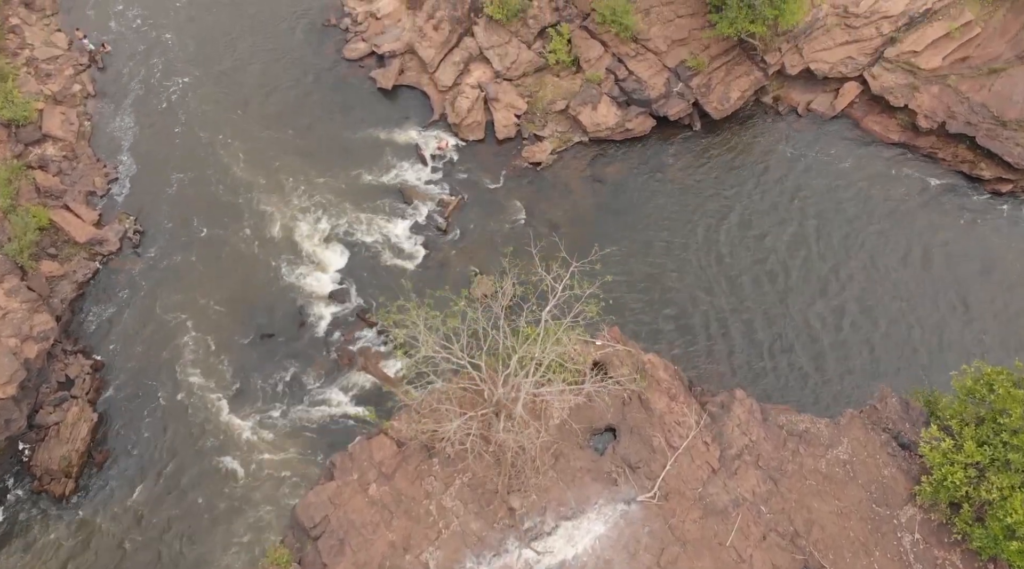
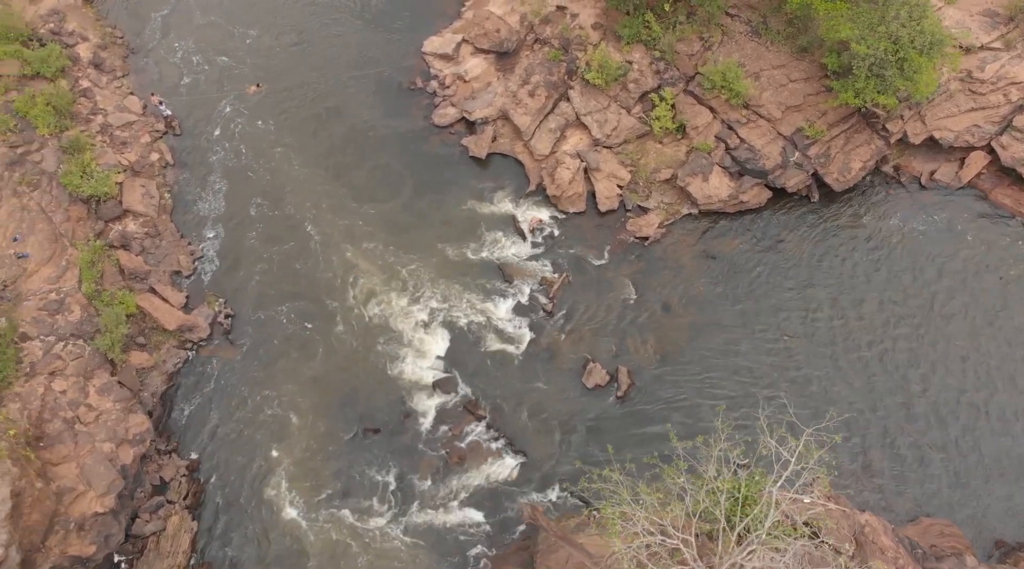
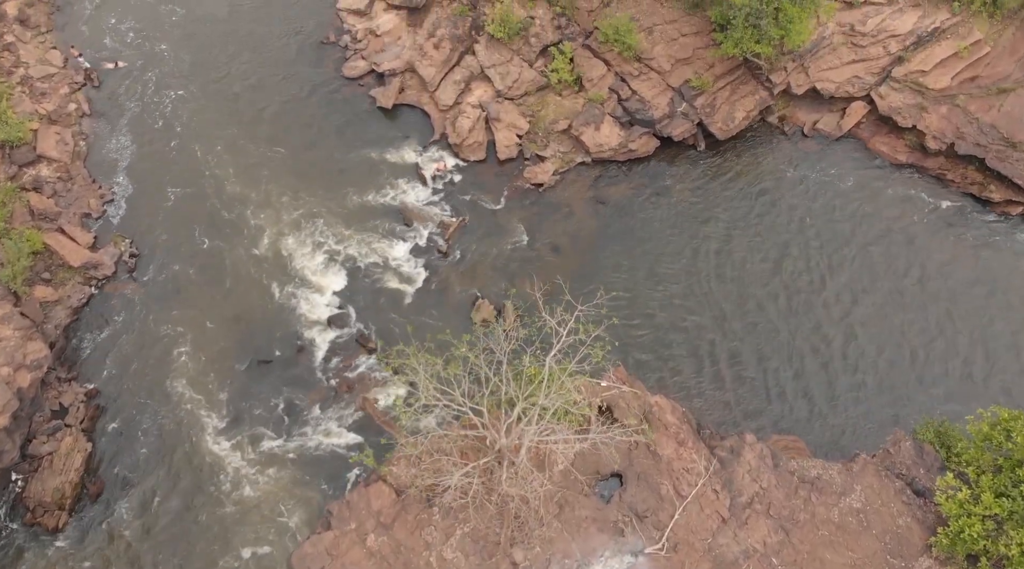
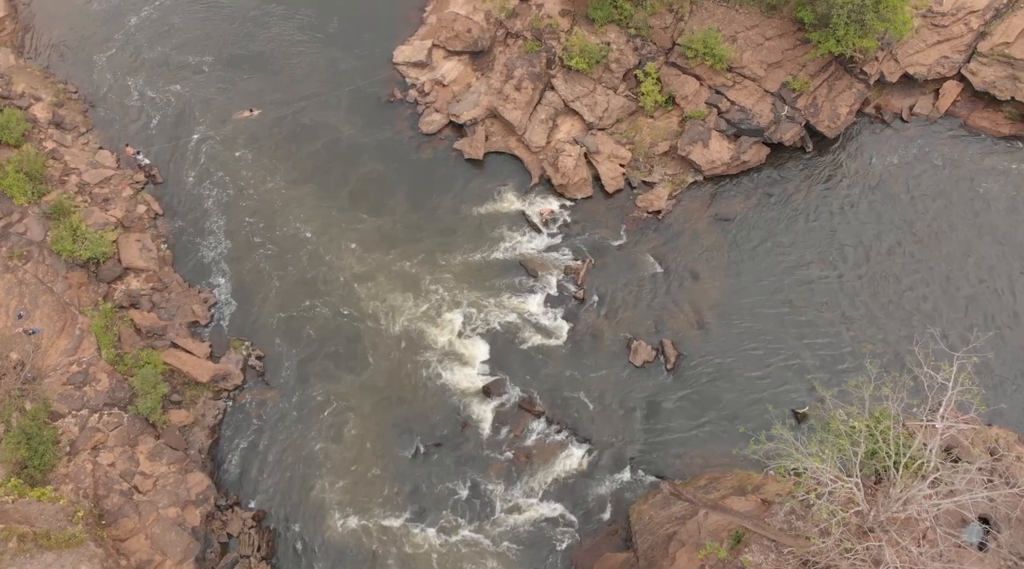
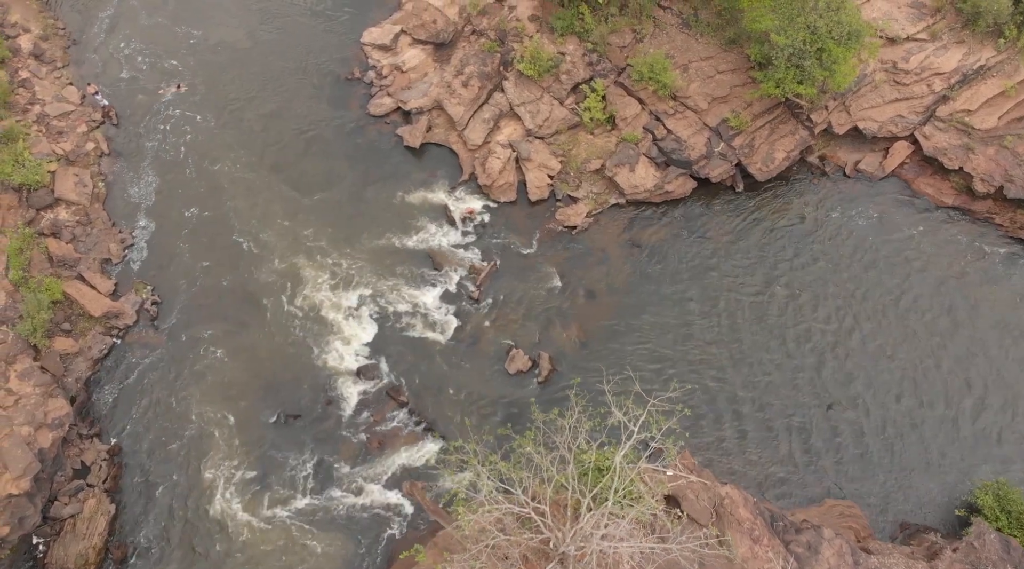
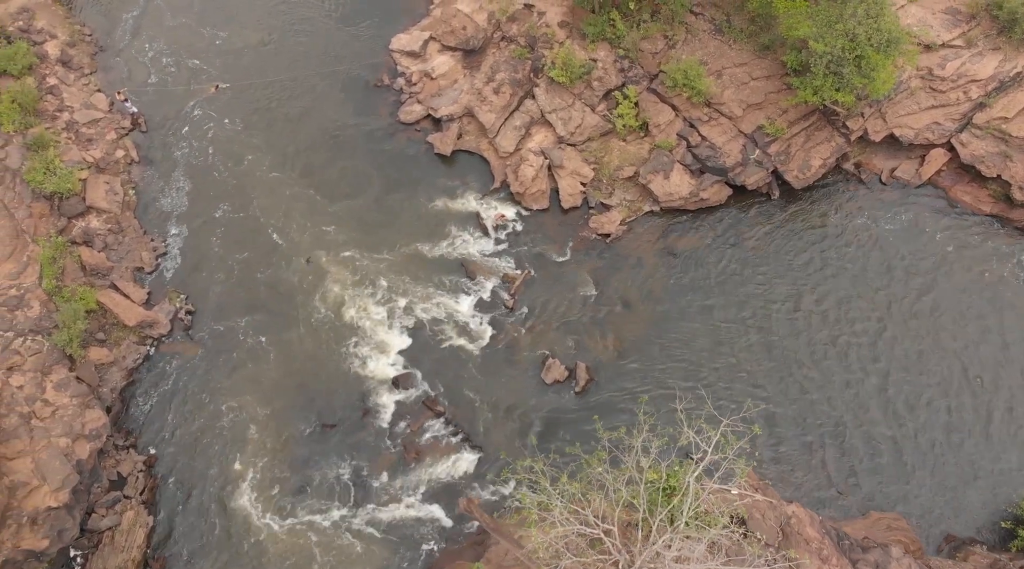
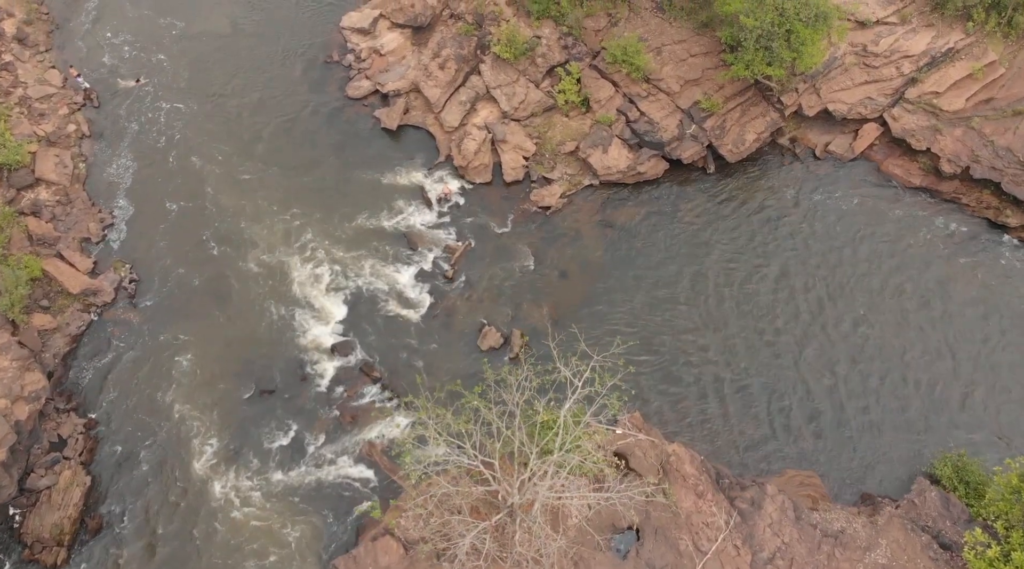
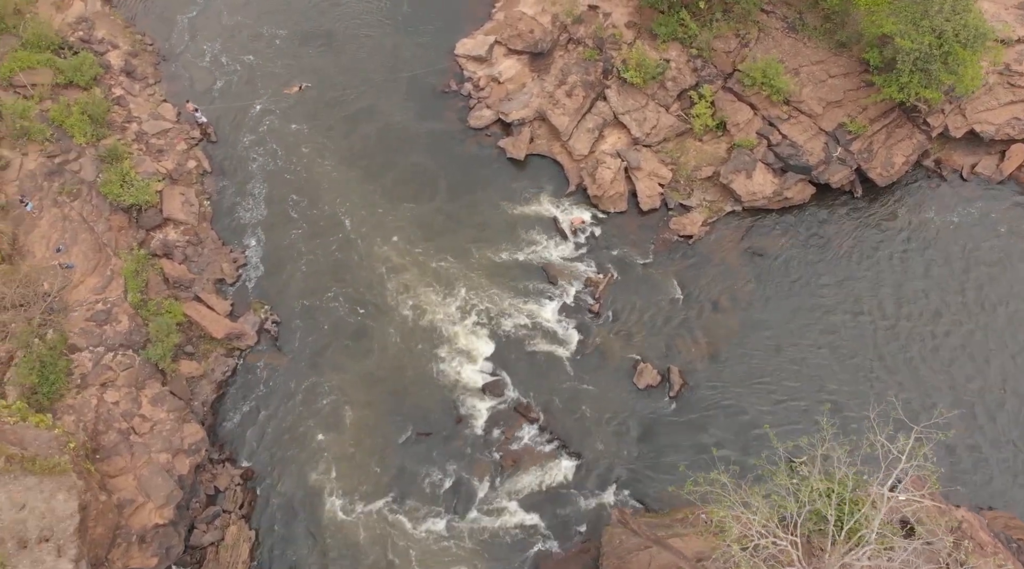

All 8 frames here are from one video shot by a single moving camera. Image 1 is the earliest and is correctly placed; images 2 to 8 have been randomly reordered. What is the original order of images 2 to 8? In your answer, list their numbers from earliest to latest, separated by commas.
3, 7, 5, 6, 2, 8, 4
